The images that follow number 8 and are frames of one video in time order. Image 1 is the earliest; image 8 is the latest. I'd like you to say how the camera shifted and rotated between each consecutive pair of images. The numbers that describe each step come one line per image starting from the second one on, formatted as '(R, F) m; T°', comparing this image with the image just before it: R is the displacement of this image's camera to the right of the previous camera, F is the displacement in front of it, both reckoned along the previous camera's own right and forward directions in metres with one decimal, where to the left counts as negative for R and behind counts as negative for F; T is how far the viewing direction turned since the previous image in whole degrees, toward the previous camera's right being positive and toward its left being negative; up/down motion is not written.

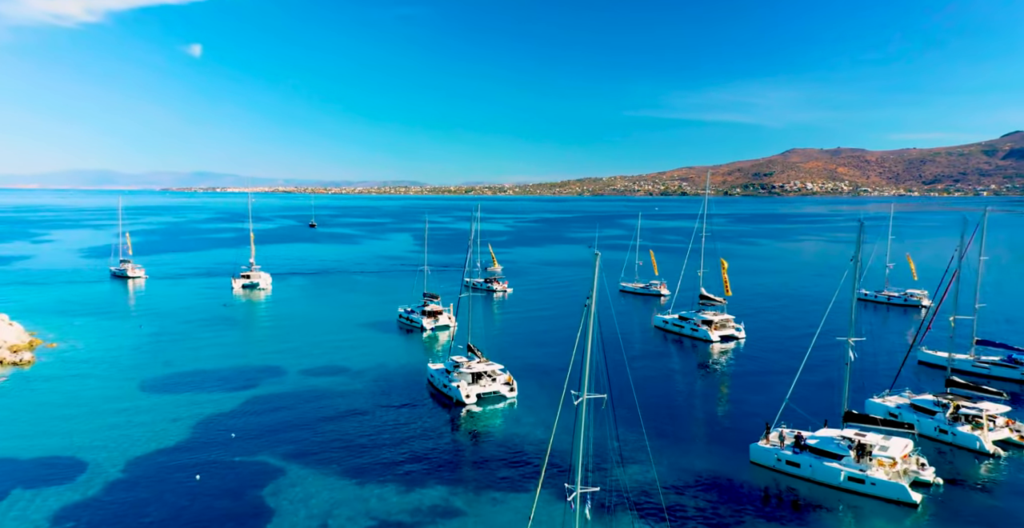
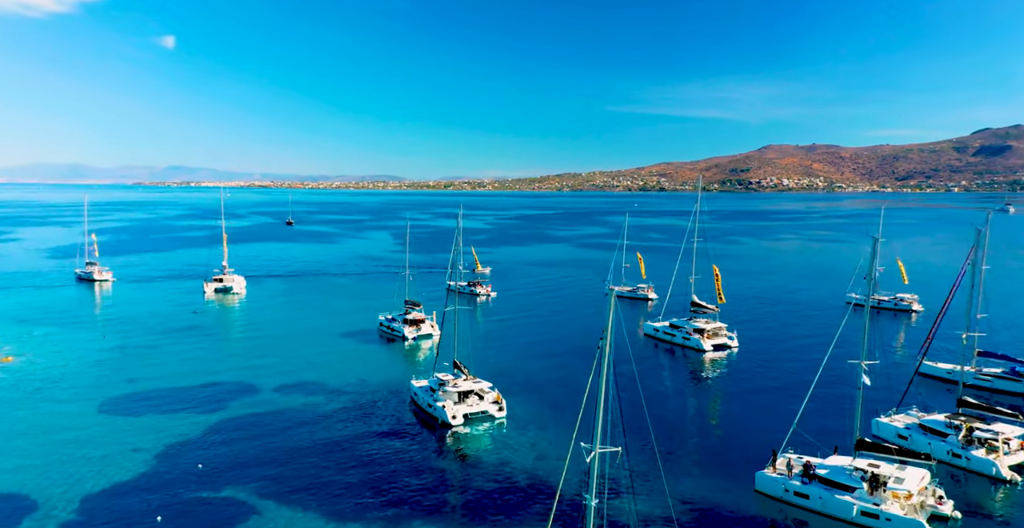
(-0.5, +2.1) m; +2°
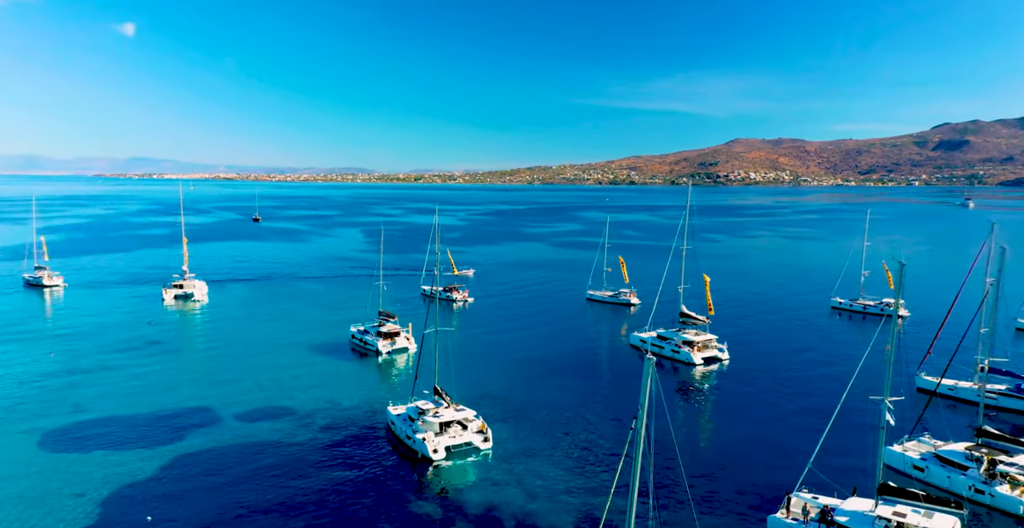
(-0.7, +2.9) m; +3°
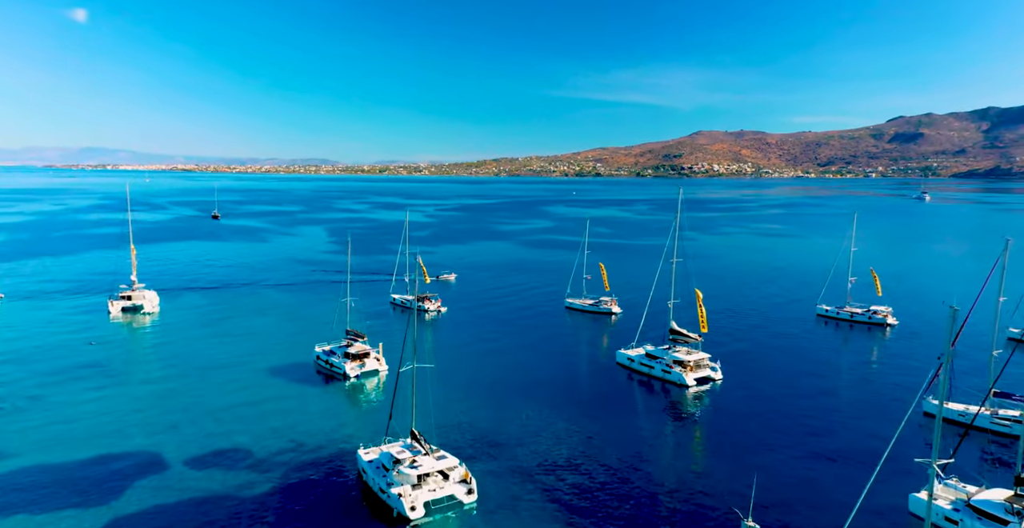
(-0.9, +3.8) m; +3°
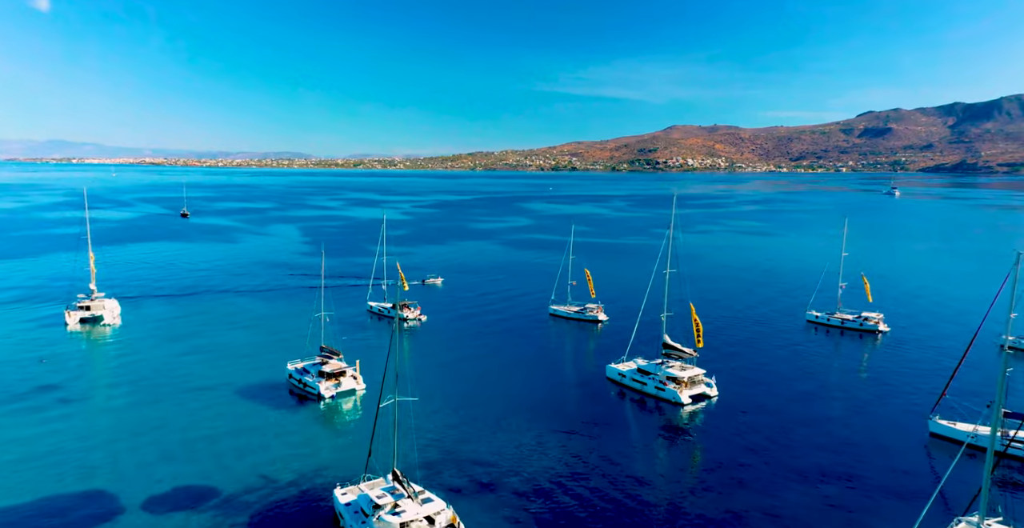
(-0.6, +2.7) m; +2°
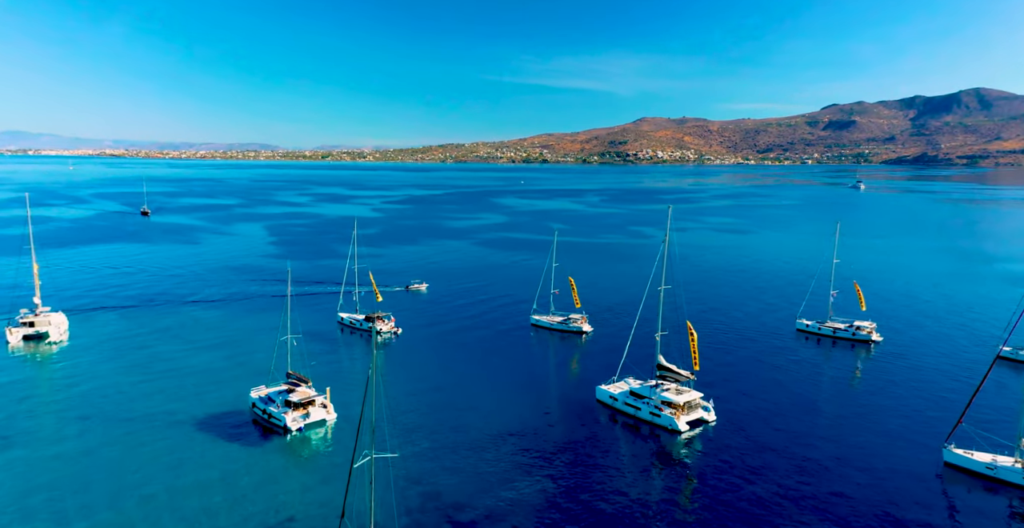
(-0.8, +3.4) m; +3°
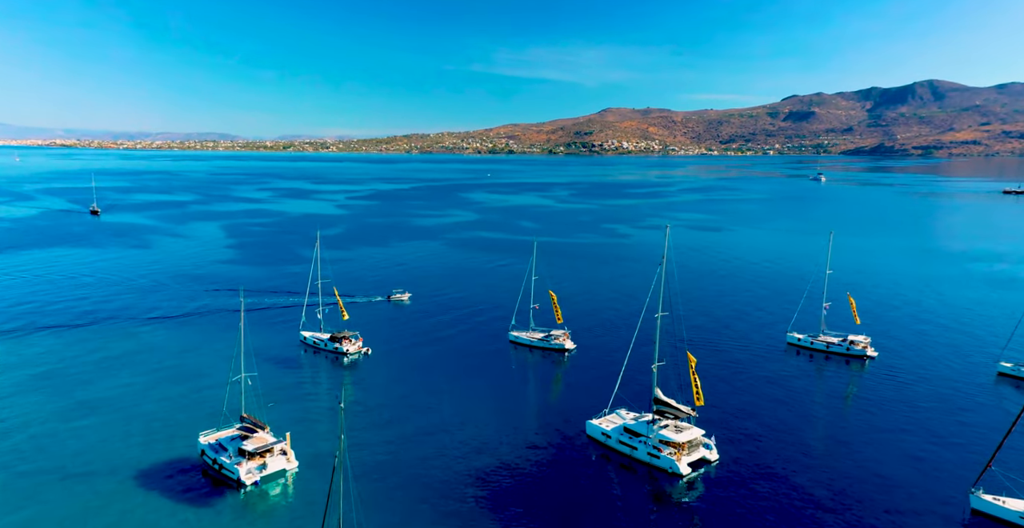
(-0.9, +4.3) m; +3°
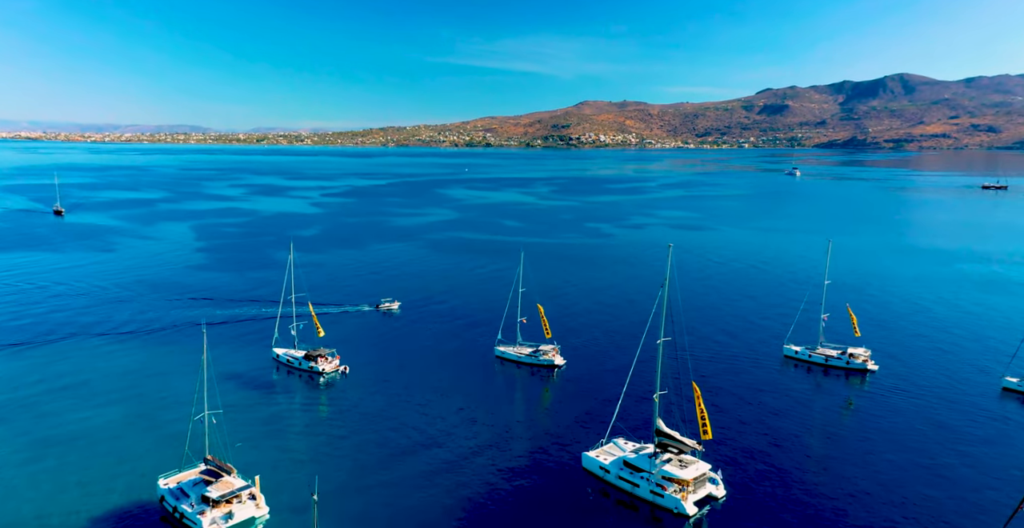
(-0.7, +3.2) m; +2°
